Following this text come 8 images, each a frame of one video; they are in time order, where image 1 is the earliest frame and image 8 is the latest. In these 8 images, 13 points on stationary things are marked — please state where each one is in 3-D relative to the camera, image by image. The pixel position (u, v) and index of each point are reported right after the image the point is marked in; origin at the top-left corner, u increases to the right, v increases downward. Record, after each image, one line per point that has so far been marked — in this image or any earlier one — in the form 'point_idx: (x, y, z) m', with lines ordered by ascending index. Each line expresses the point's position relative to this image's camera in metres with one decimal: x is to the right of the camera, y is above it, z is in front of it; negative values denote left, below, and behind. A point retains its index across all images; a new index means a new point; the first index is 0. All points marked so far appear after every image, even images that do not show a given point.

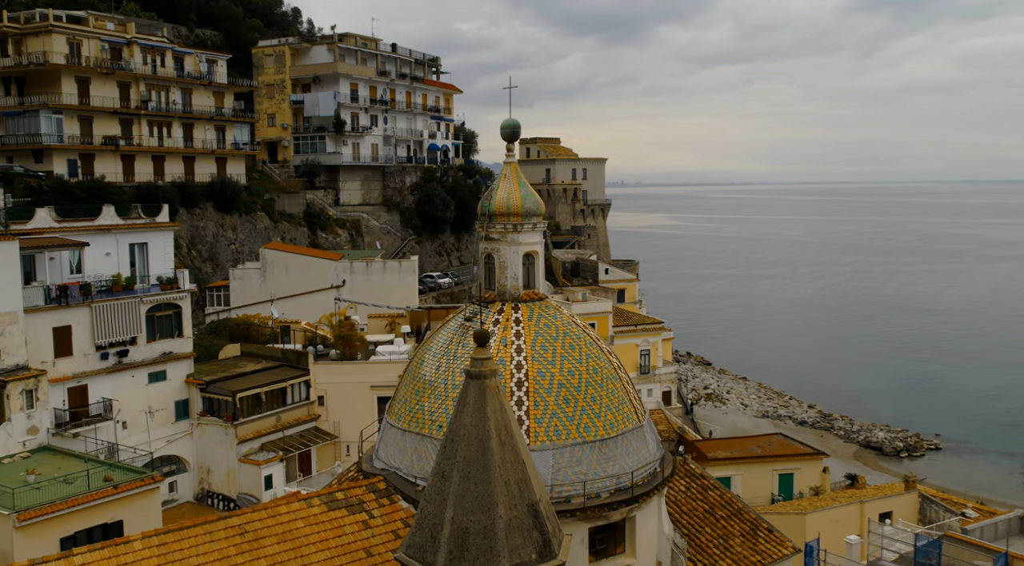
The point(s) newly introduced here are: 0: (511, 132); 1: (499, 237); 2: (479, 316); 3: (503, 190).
0: (0.0, +2.2, +12.4) m
1: (-0.2, +0.6, +12.3) m
2: (-0.5, -0.5, +12.1) m
3: (-0.1, +1.3, +12.2) m
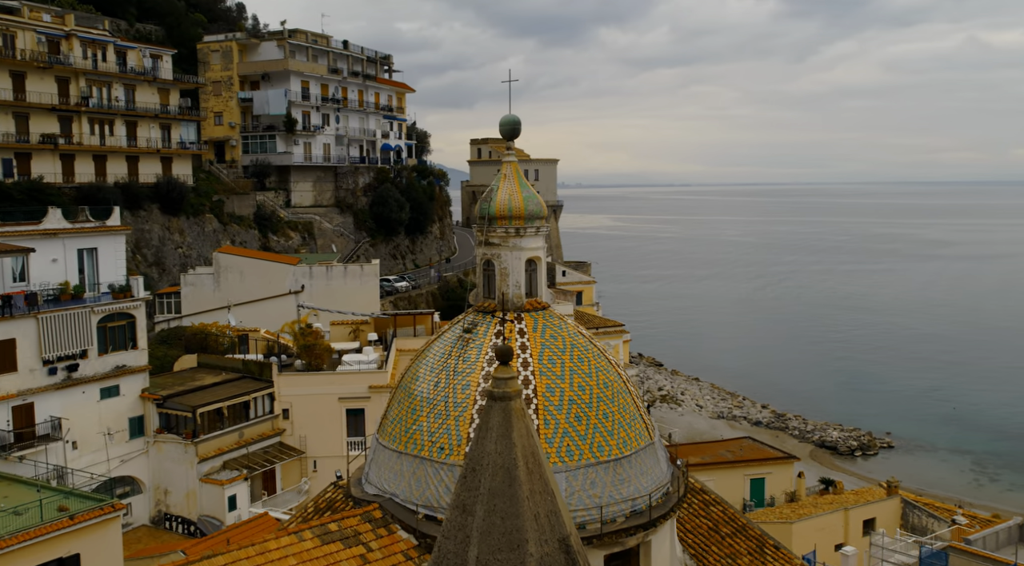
0: (0.0, +2.1, +11.6) m
1: (-0.1, +0.5, +11.4) m
2: (-0.4, -0.6, +11.2) m
3: (-0.1, +1.2, +11.3) m
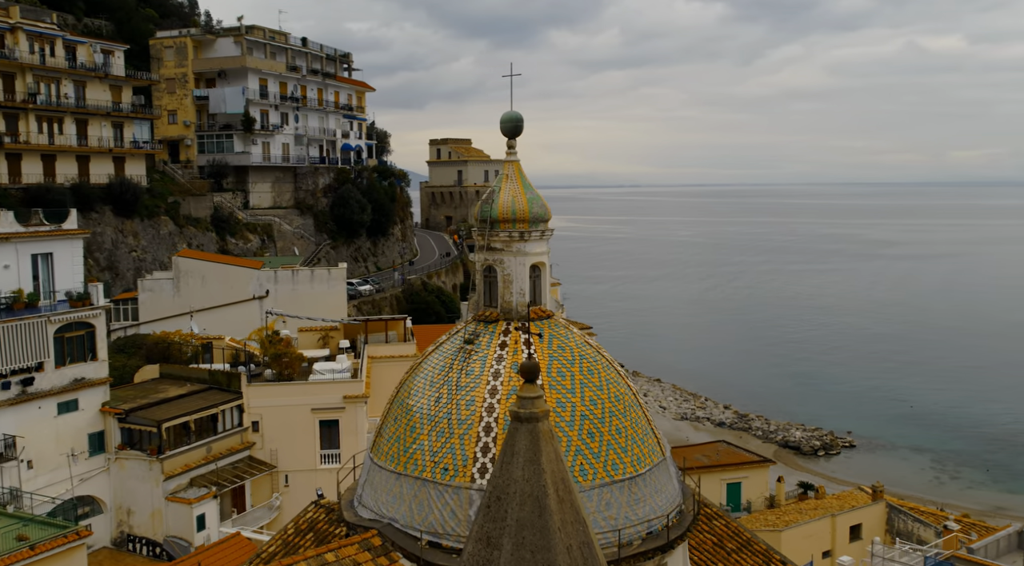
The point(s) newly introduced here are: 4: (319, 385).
0: (0.0, +2.0, +10.9) m
1: (-0.1, +0.4, +10.7) m
2: (-0.4, -0.7, +10.5) m
3: (-0.1, +1.1, +10.7) m
4: (-4.3, -2.2, +19.1) m
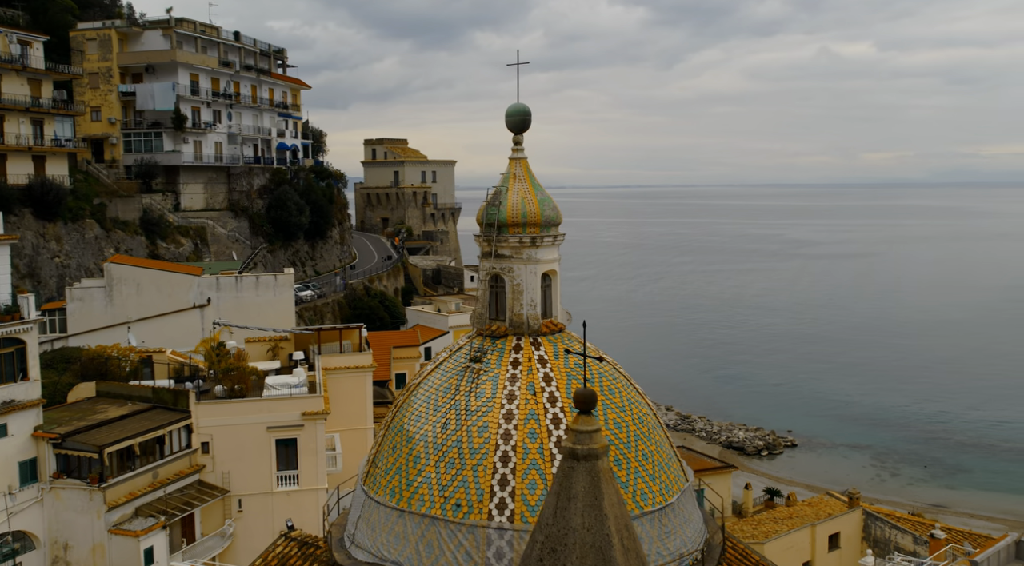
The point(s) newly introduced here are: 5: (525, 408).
0: (+0.1, +1.9, +9.9) m
1: (0.0, +0.3, +9.6) m
2: (-0.2, -0.8, +9.4) m
3: (0.0, +1.0, +9.6) m
4: (-4.9, -2.4, +17.7) m
5: (+0.1, -1.3, +8.9) m
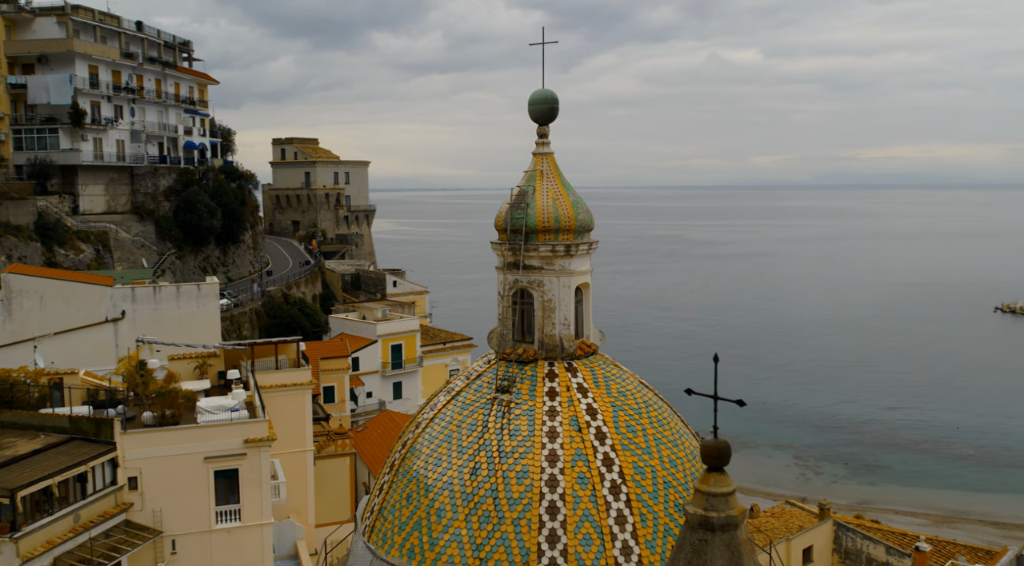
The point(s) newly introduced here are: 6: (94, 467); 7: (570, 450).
0: (+0.3, +1.7, +8.5) m
1: (+0.3, +0.2, +8.3) m
2: (+0.1, -1.0, +8.0) m
3: (+0.3, +0.8, +8.2) m
4: (-5.4, -2.6, +15.7) m
5: (+0.5, -1.4, +7.6) m
6: (-7.3, -3.2, +15.1) m
7: (+0.5, -1.5, +7.6) m
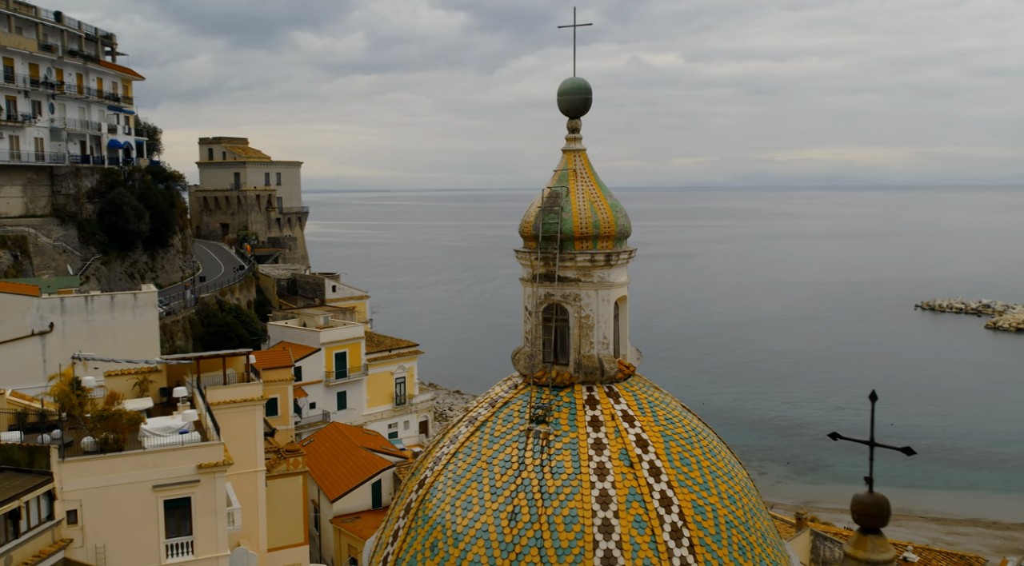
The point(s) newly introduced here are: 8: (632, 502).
0: (+0.6, +1.6, +7.5) m
1: (+0.6, 0.0, +7.3) m
2: (+0.4, -1.1, +7.0) m
3: (+0.6, +0.7, +7.3) m
4: (-5.7, -2.8, +14.3) m
5: (+0.8, -1.5, +6.6) m
6: (-7.5, -3.4, +13.5) m
7: (+0.8, -1.6, +6.6) m
8: (+0.9, -1.6, +6.6) m
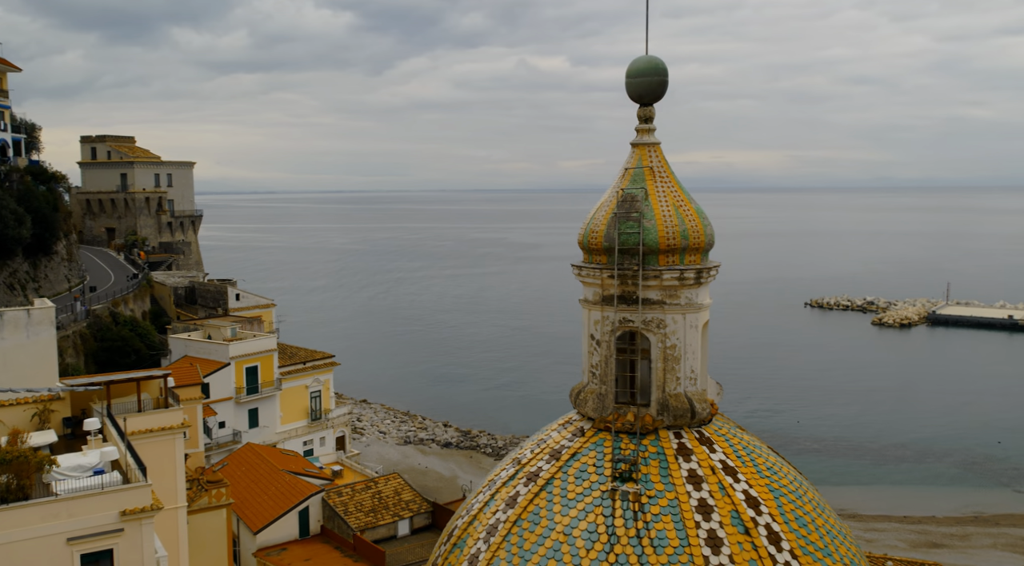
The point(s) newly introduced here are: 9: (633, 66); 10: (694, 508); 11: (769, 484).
0: (+1.0, +1.4, +6.2) m
1: (+1.0, -0.1, +6.0) m
2: (+0.9, -1.2, +5.7) m
3: (+1.0, +0.6, +6.0) m
4: (-6.0, -3.1, +12.1) m
5: (+1.4, -1.7, +5.4) m
6: (-7.7, -3.7, +11.2) m
7: (+1.4, -1.7, +5.4) m
8: (+1.5, -1.8, +5.3) m
9: (+0.9, +1.6, +6.2) m
10: (+1.2, -1.4, +5.5) m
11: (+1.7, -1.3, +5.9) m
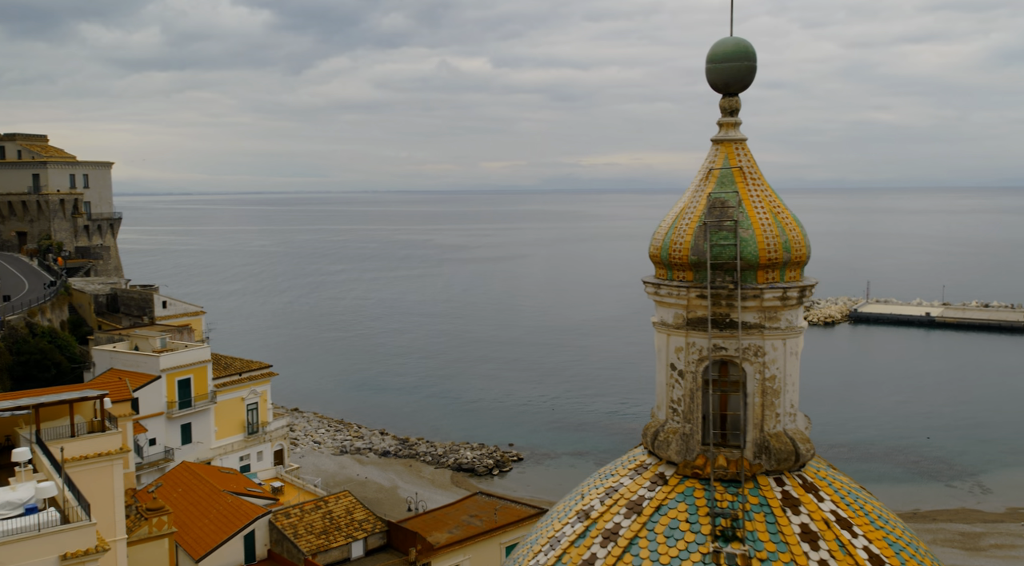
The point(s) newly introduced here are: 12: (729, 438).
0: (+1.4, +1.3, +5.3) m
1: (+1.4, -0.2, +5.1) m
2: (+1.4, -1.4, +4.8) m
3: (+1.5, +0.4, +5.1) m
4: (-6.1, -3.3, +10.6) m
5: (+1.9, -1.8, +4.5) m
6: (-7.6, -3.9, +9.5) m
7: (+1.9, -1.8, +4.5) m
8: (+2.0, -1.9, +4.5) m
9: (+1.3, +1.4, +5.3) m
10: (+1.6, -1.5, +4.7) m
11: (+2.2, -1.5, +5.1) m
12: (+1.3, -0.9, +5.2) m
